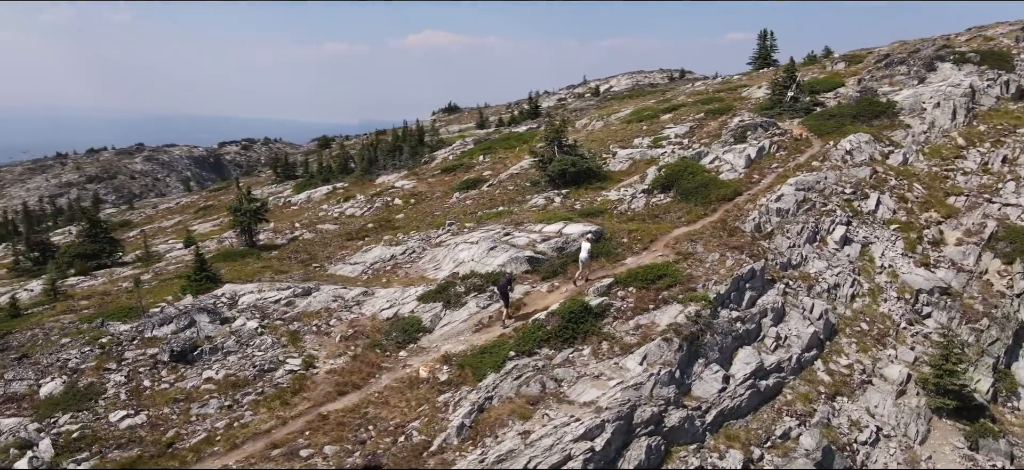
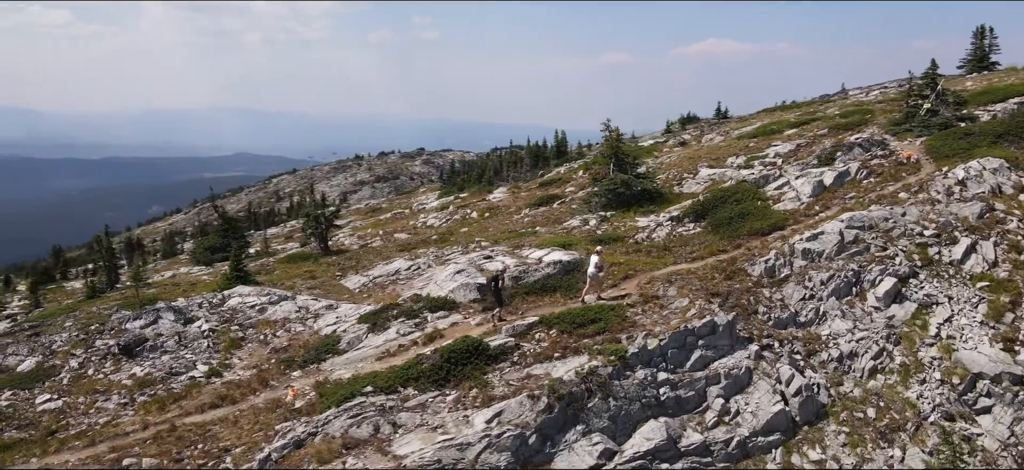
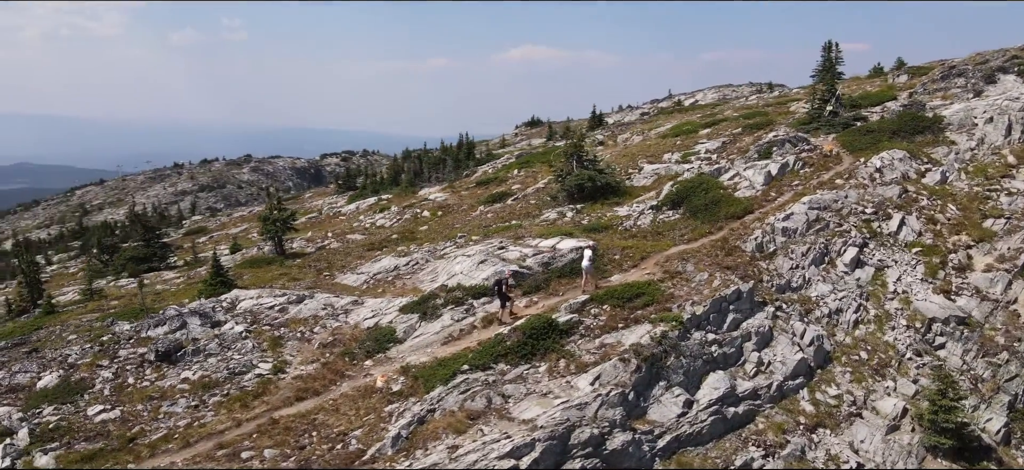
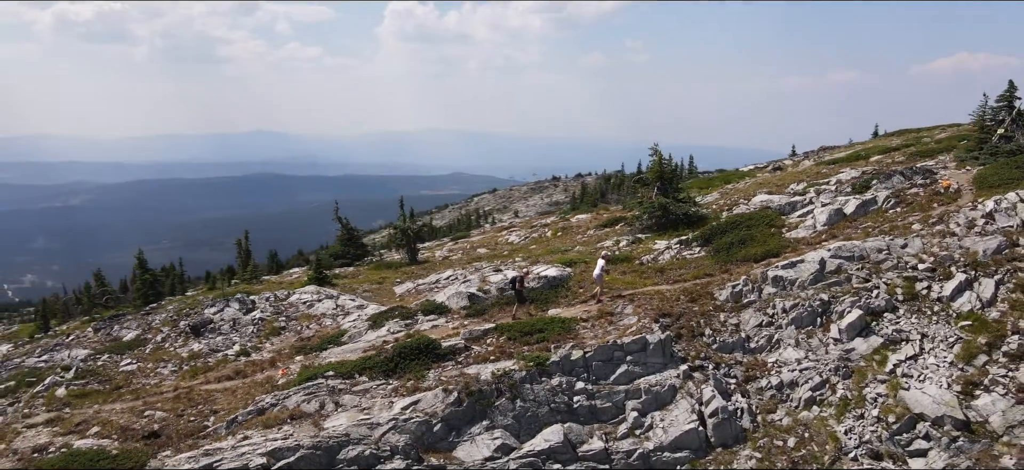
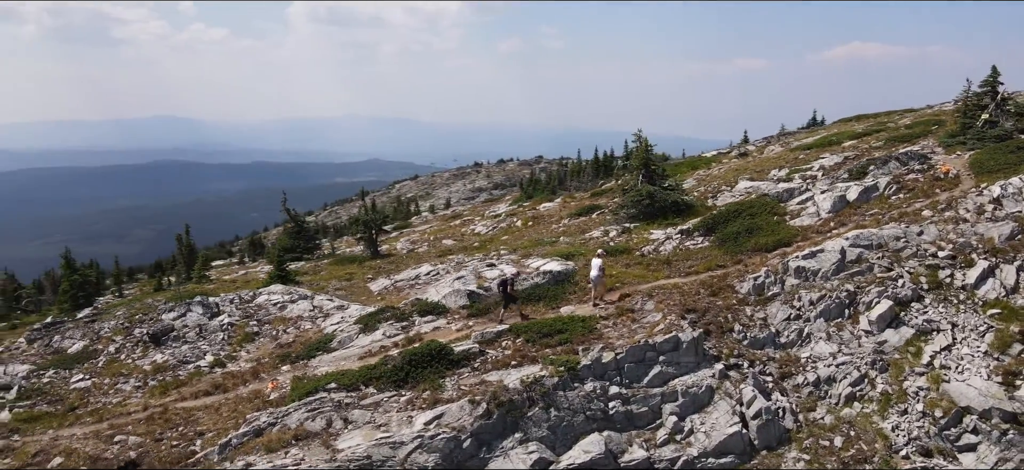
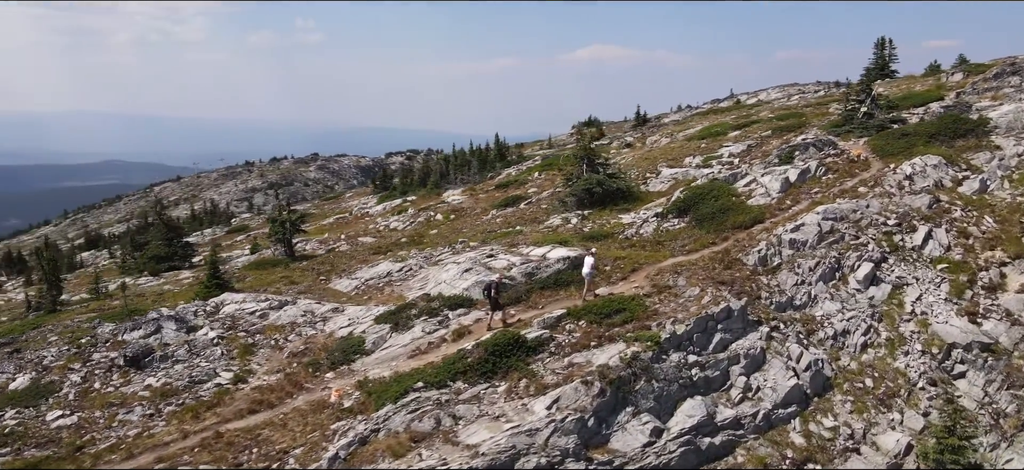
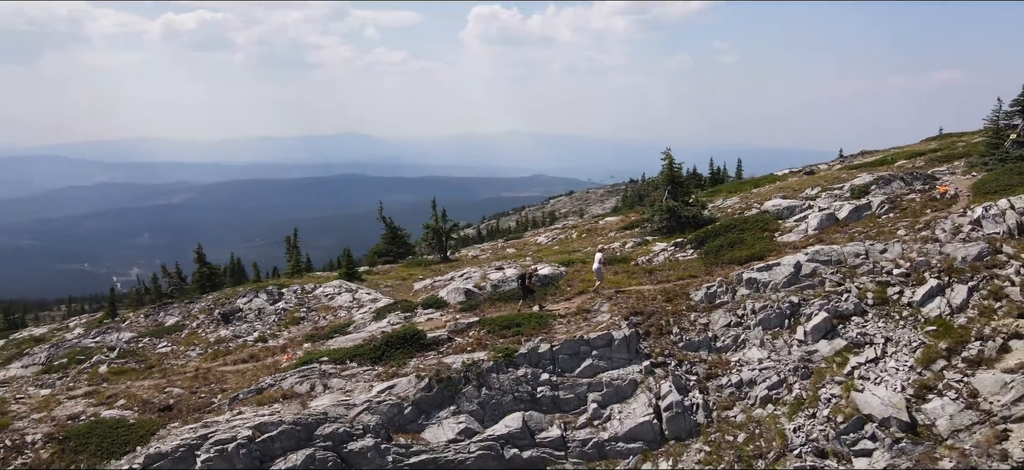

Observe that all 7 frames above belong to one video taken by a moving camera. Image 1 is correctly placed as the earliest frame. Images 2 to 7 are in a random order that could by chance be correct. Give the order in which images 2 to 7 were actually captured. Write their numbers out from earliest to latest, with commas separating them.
3, 6, 2, 5, 4, 7
